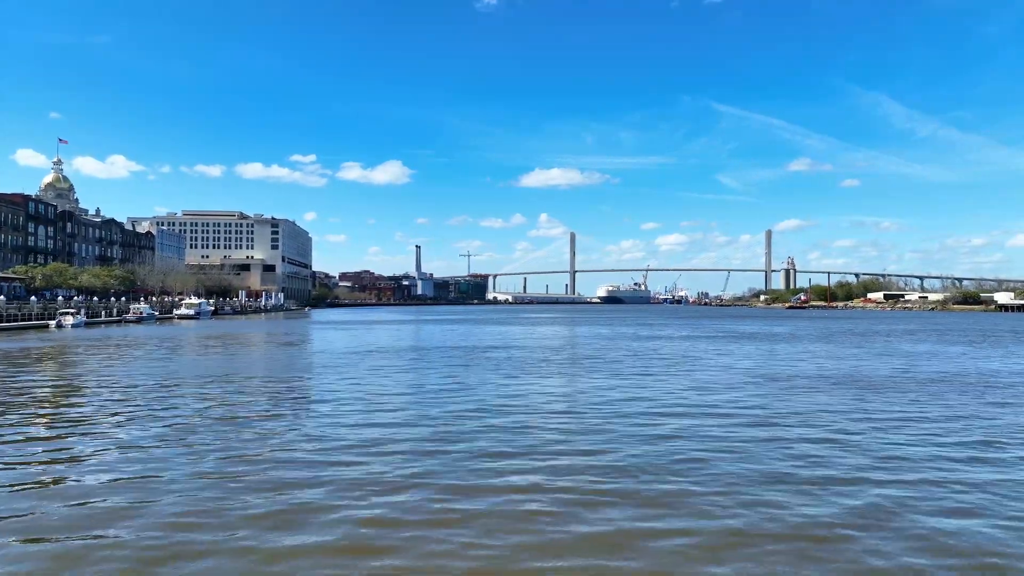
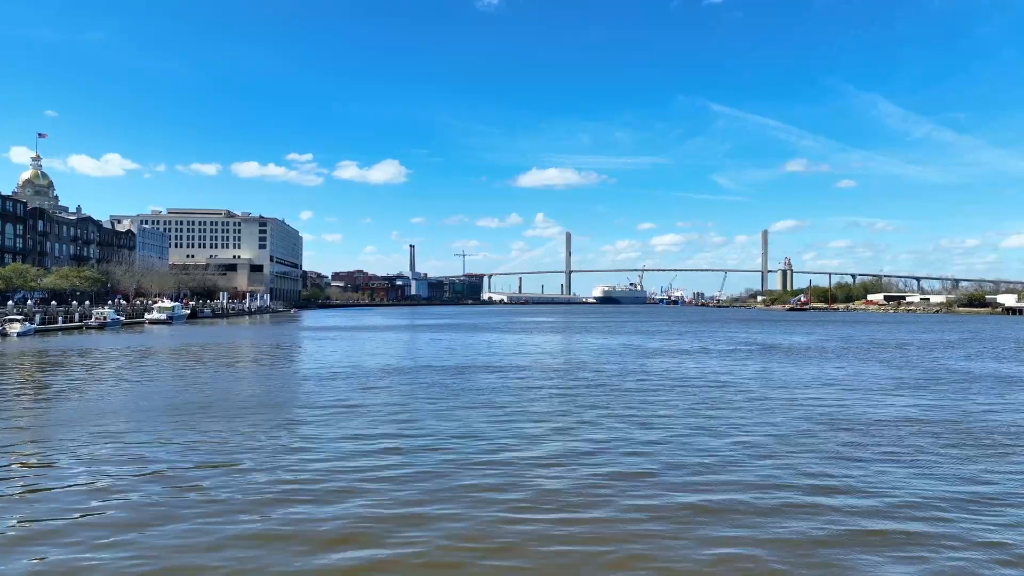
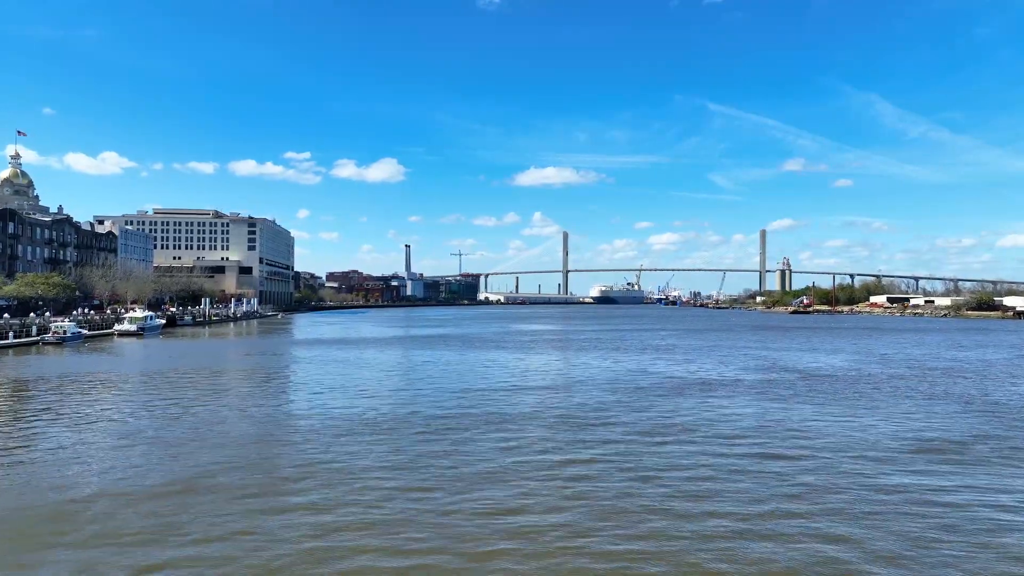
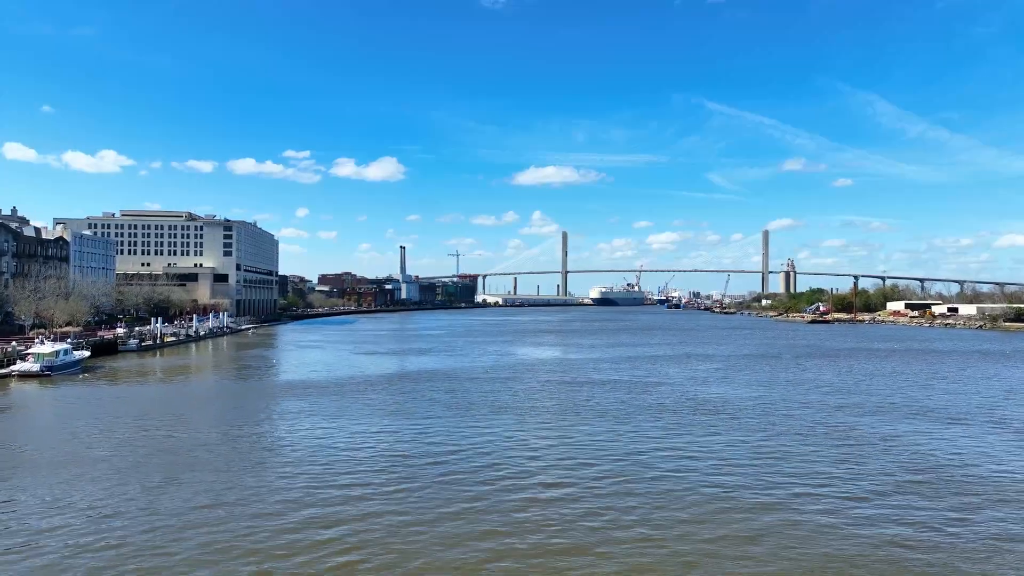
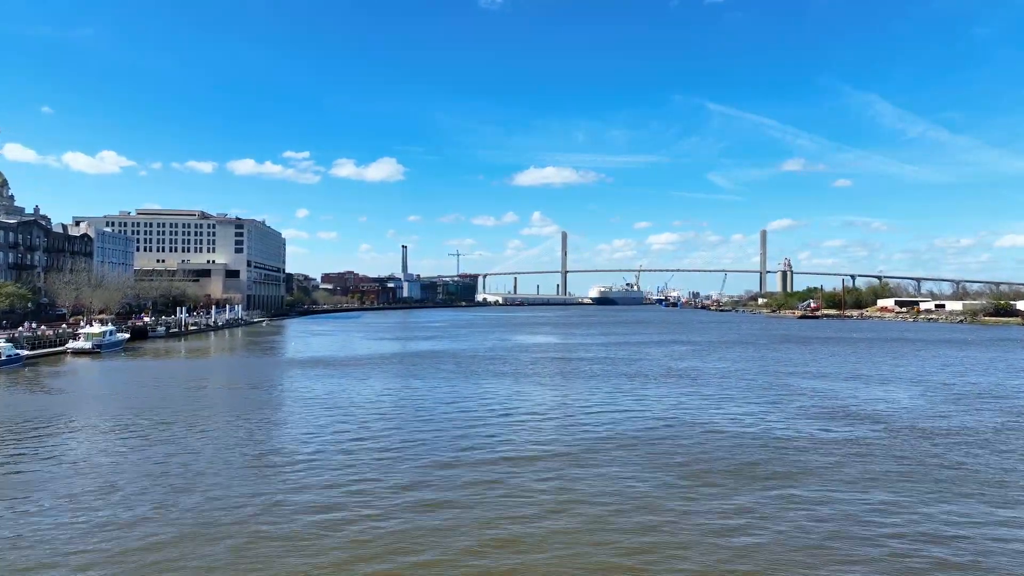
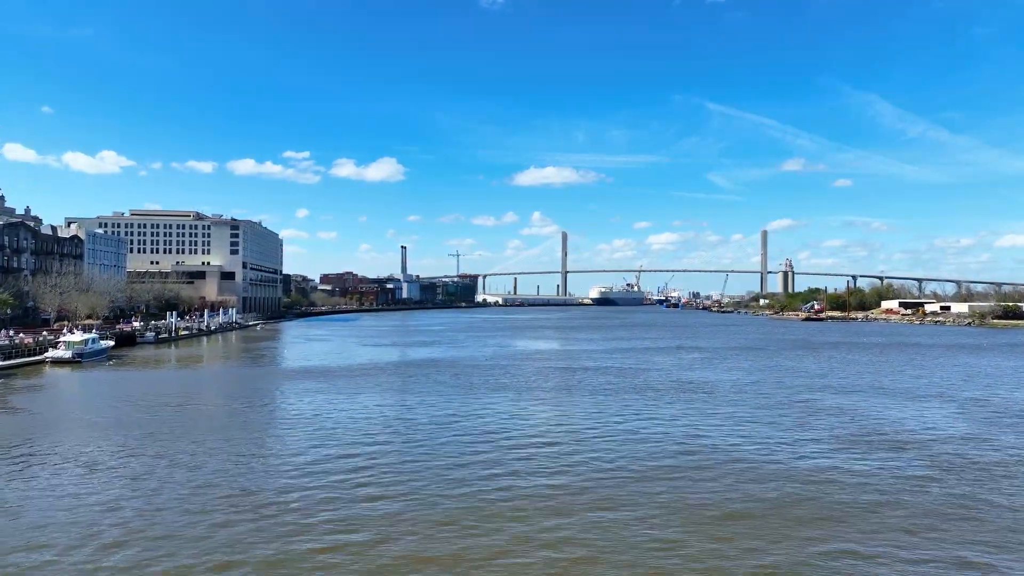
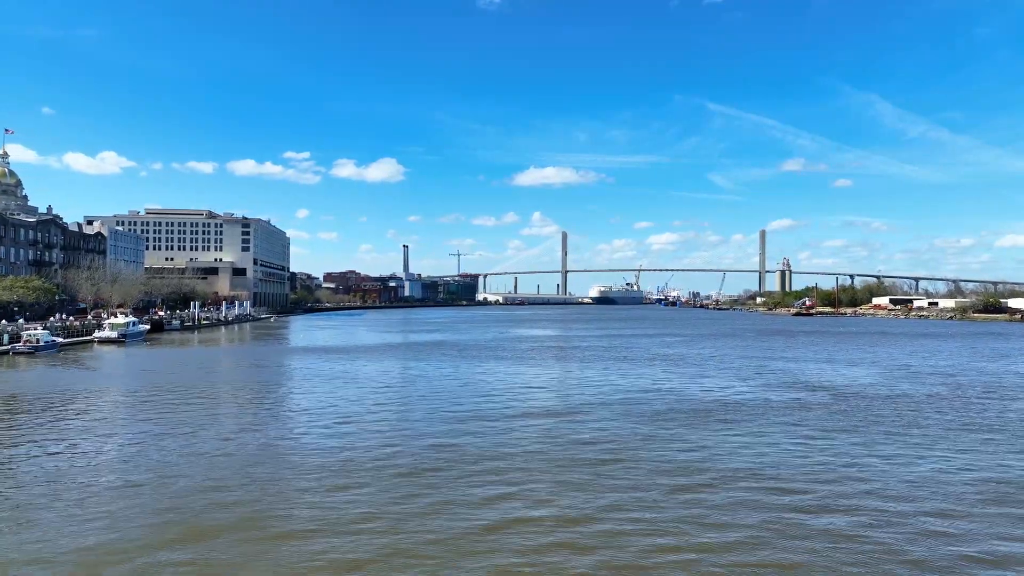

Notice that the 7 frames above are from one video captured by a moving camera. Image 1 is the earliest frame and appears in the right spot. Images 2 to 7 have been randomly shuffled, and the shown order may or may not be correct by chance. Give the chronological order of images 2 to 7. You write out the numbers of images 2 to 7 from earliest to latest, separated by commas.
2, 3, 7, 5, 6, 4
